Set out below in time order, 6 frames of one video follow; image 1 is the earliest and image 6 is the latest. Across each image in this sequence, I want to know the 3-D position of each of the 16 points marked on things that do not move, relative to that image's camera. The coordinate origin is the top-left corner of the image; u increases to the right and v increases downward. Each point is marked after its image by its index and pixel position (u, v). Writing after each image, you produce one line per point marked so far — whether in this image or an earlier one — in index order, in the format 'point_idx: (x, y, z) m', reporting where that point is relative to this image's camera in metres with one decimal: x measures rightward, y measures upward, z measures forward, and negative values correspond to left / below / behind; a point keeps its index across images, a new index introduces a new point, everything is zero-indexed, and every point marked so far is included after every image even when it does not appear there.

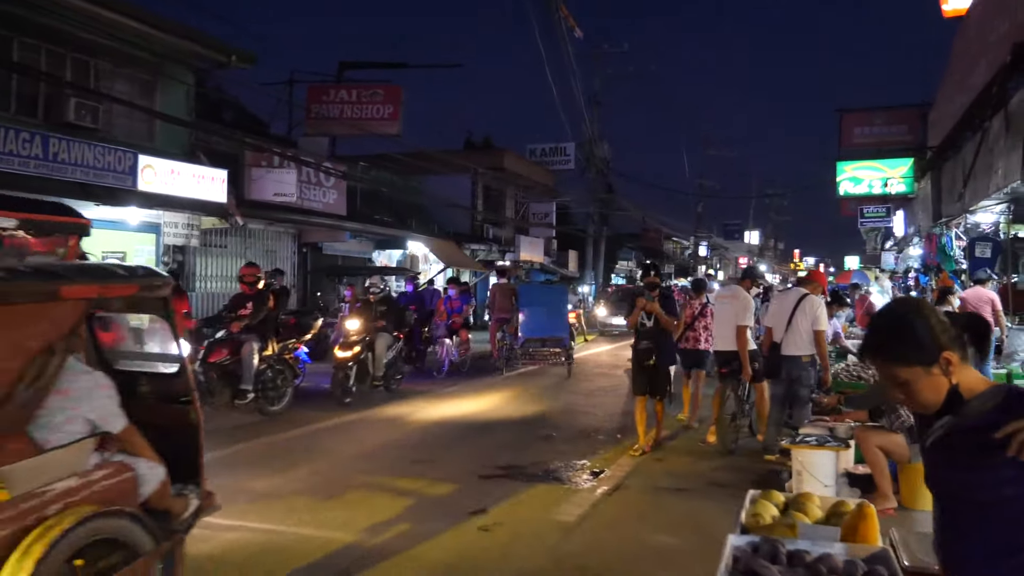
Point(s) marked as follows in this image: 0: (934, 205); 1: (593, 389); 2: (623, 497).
0: (+8.8, +1.7, +17.1) m
1: (+1.3, -1.6, +13.1) m
2: (+0.8, -1.6, +6.4) m
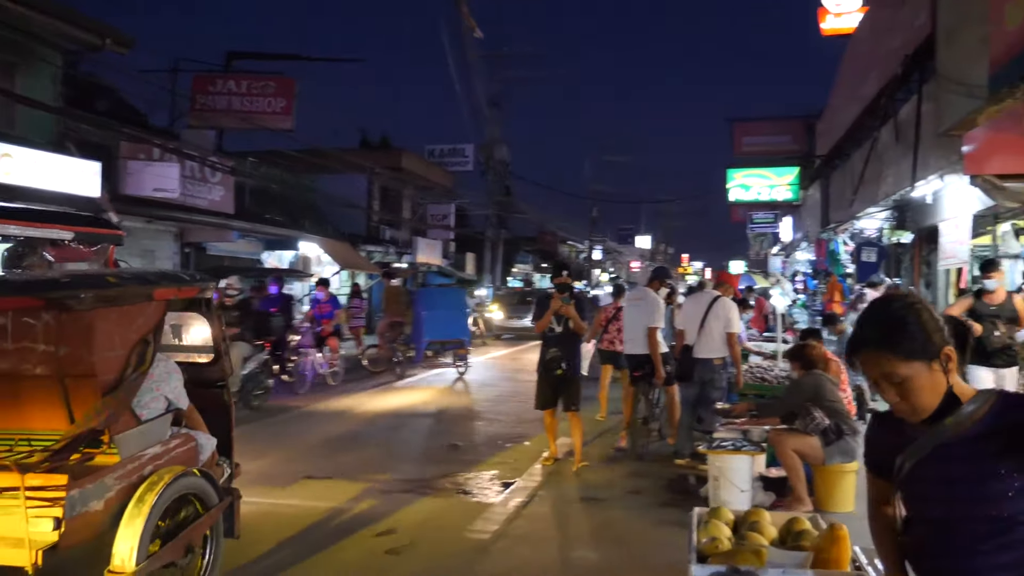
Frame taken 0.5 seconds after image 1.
0: (+6.7, +1.6, +17.7) m
1: (-0.2, -1.6, +12.8) m
2: (+0.2, -1.6, +6.1) m
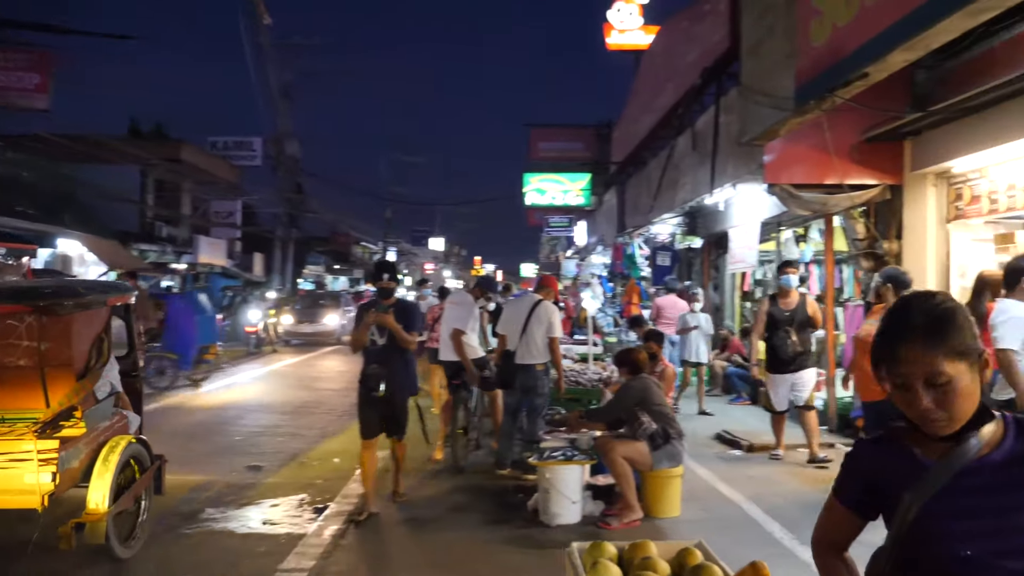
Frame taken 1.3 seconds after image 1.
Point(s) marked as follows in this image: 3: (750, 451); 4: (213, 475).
0: (+2.3, +1.6, +18.4) m
1: (-3.1, -1.7, +11.8) m
2: (-1.0, -1.7, +5.5) m
3: (+2.3, -1.6, +8.1) m
4: (-2.7, -1.7, +7.5) m
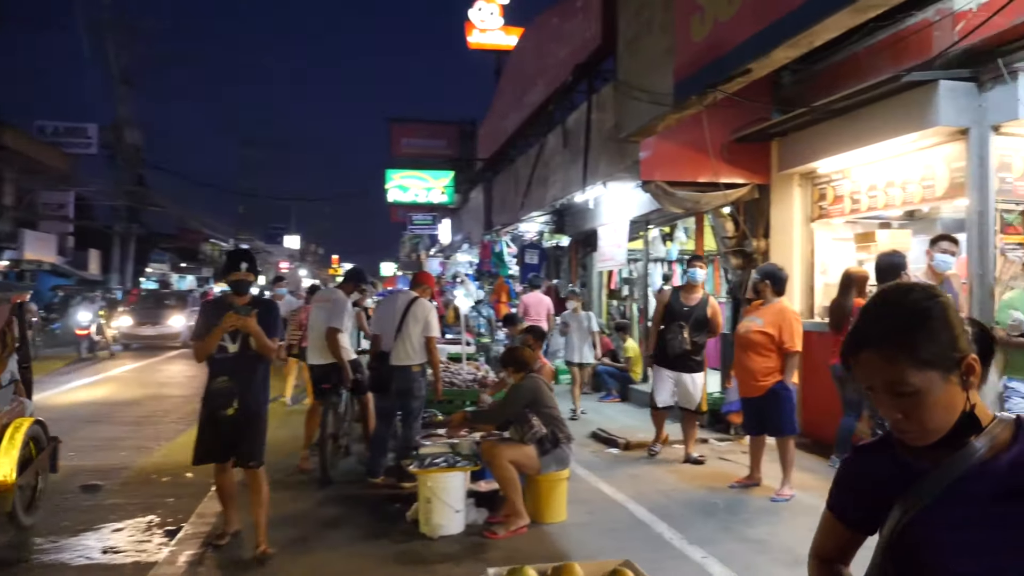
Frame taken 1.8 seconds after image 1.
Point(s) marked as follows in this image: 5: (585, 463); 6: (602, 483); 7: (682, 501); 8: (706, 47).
0: (-0.6, +1.6, +18.2) m
1: (-4.9, -1.7, +10.8) m
2: (-1.8, -1.6, +4.9) m
3: (+1.1, -1.6, +8.0) m
4: (-3.7, -1.7, +6.6) m
5: (+0.7, -1.6, +7.5) m
6: (+0.7, -1.5, +6.5) m
7: (+1.2, -1.5, +5.9) m
8: (+1.5, +1.9, +6.3) m
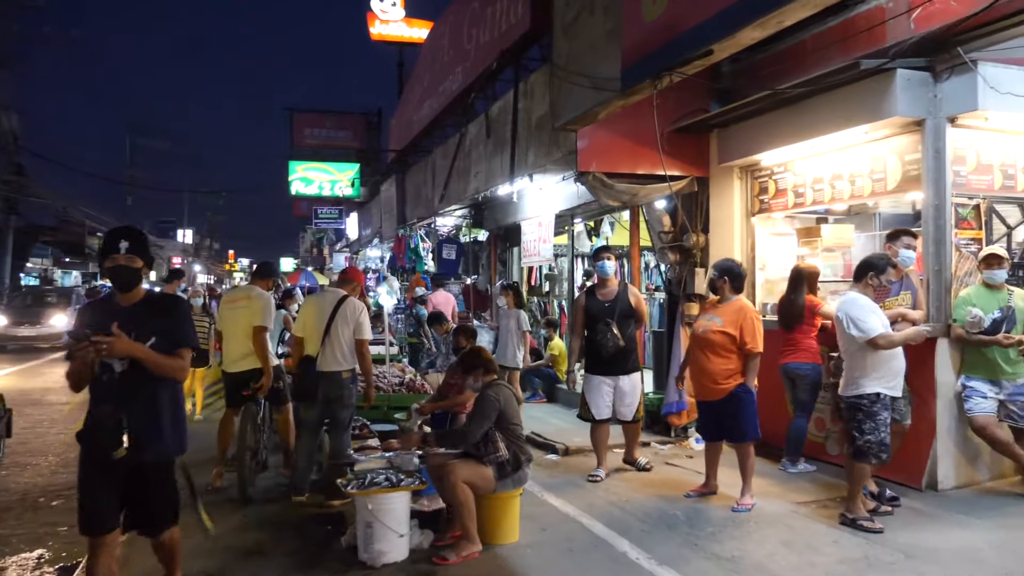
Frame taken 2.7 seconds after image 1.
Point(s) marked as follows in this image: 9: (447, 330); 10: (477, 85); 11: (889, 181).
0: (-2.5, +1.7, +17.5) m
1: (-5.8, -1.6, +9.7) m
2: (-2.0, -1.6, +4.2) m
3: (+0.5, -1.5, +7.6) m
4: (-4.2, -1.7, +5.6) m
5: (+0.1, -1.6, +7.0) m
6: (+0.3, -1.5, +6.0) m
7: (+0.8, -1.5, +5.5) m
8: (+1.1, +1.9, +6.0) m
9: (-0.7, -0.5, +9.2) m
10: (-0.5, +2.9, +11.9) m
11: (+2.9, +0.8, +6.3) m
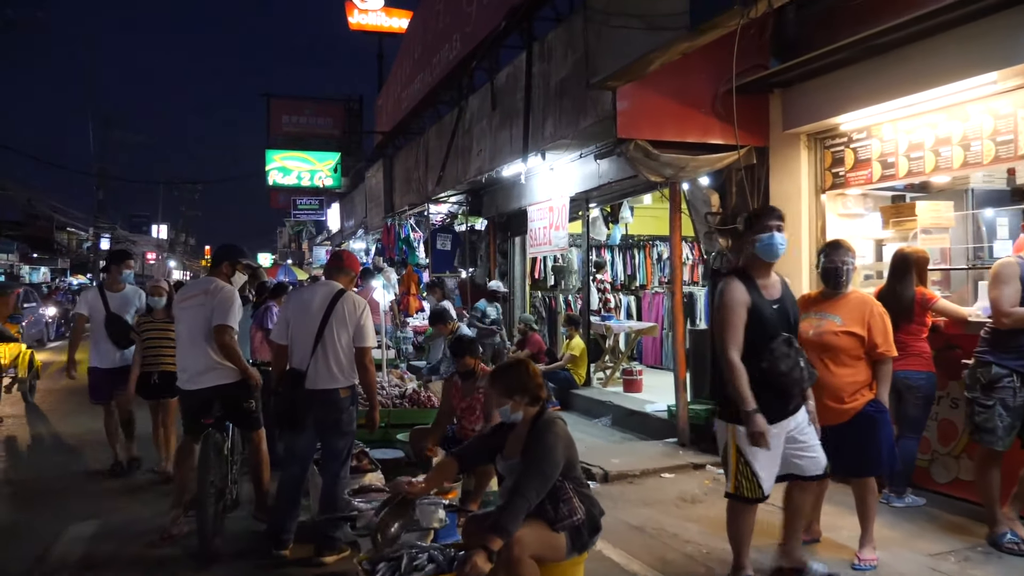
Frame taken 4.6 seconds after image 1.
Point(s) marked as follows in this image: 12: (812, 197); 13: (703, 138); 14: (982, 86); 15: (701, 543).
0: (-2.5, +1.8, +16.1) m
1: (-5.6, -1.6, +8.2) m
2: (-1.7, -1.6, +2.8) m
3: (+0.7, -1.5, +6.3) m
4: (-3.9, -1.6, +4.2) m
5: (+0.3, -1.5, +5.7) m
6: (+0.5, -1.5, +4.7) m
7: (+1.1, -1.5, +4.2) m
8: (+1.3, +1.9, +4.6) m
9: (-0.6, -0.4, +7.8) m
10: (-0.4, +3.0, +10.6) m
11: (+3.1, +0.9, +5.1) m
12: (+2.4, +0.7, +6.6) m
13: (+1.5, +1.2, +6.6) m
14: (+2.9, +1.3, +5.2) m
15: (+1.1, -1.4, +4.7) m
